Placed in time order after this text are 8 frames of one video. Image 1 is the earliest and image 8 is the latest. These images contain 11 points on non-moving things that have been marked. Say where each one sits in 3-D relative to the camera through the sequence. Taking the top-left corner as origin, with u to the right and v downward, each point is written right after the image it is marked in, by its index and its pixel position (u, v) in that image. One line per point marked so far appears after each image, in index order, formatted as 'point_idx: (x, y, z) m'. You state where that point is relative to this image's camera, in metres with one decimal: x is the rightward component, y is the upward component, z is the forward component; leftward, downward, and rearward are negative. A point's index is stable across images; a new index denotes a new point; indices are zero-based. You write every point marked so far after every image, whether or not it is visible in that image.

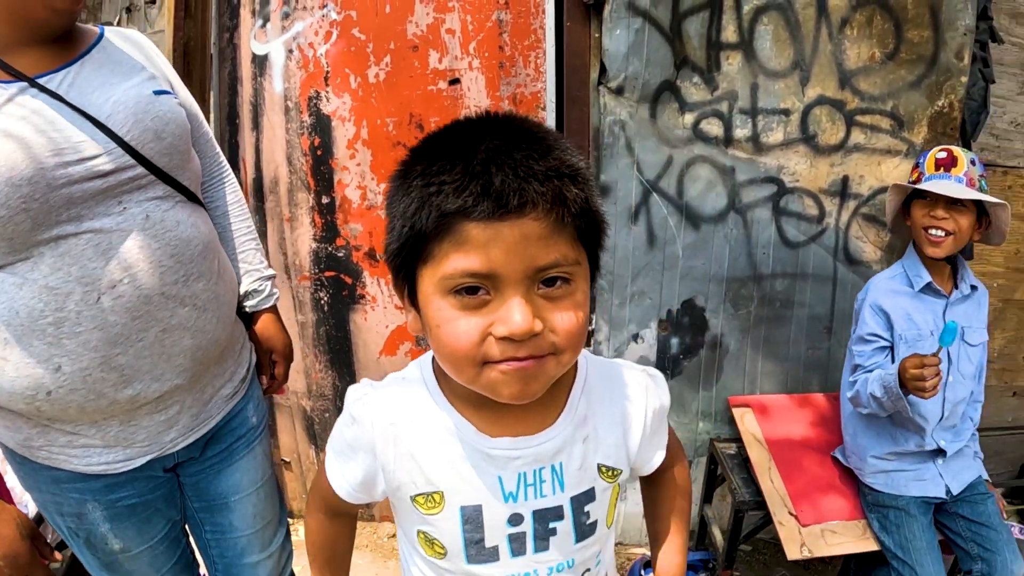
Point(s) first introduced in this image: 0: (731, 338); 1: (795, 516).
0: (+1.0, -0.2, +2.8) m
1: (+1.1, -0.9, +2.4) m
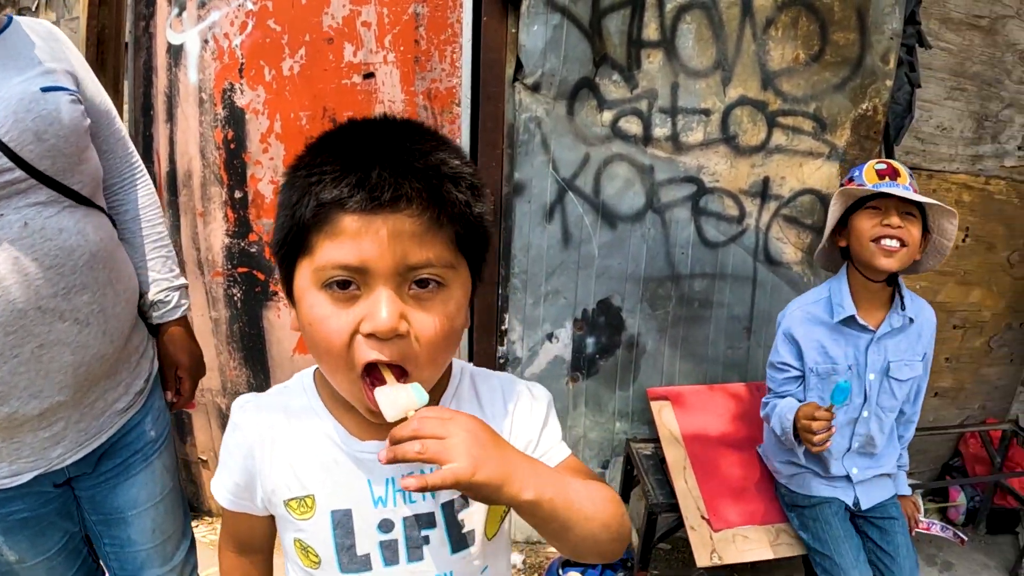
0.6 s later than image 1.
0: (+0.6, -0.2, +2.8) m
1: (+0.8, -0.9, +2.4) m
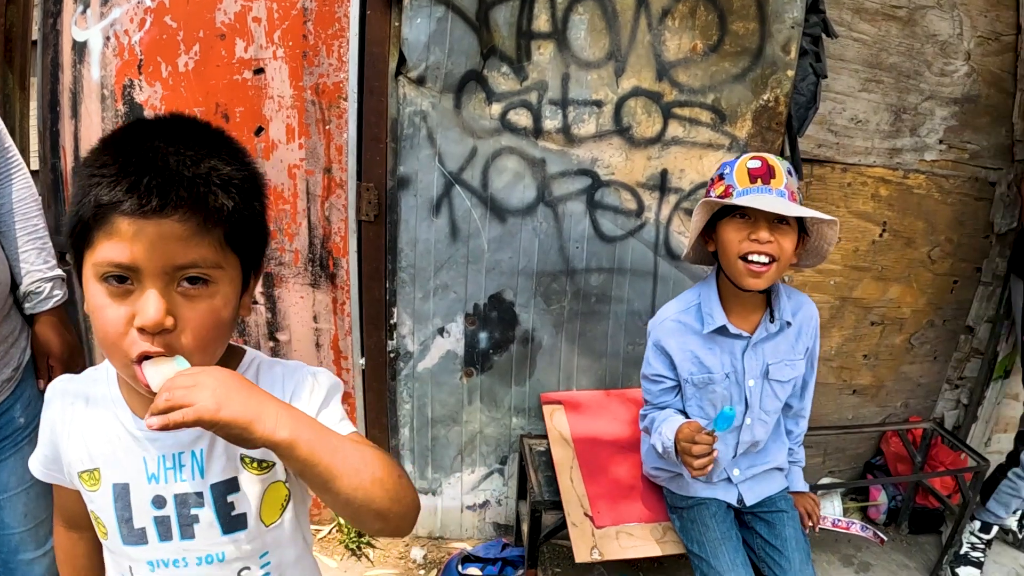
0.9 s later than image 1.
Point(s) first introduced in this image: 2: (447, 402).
0: (+0.1, -0.2, +2.8) m
1: (+0.3, -0.9, +2.4) m
2: (-0.3, -0.5, +2.8) m
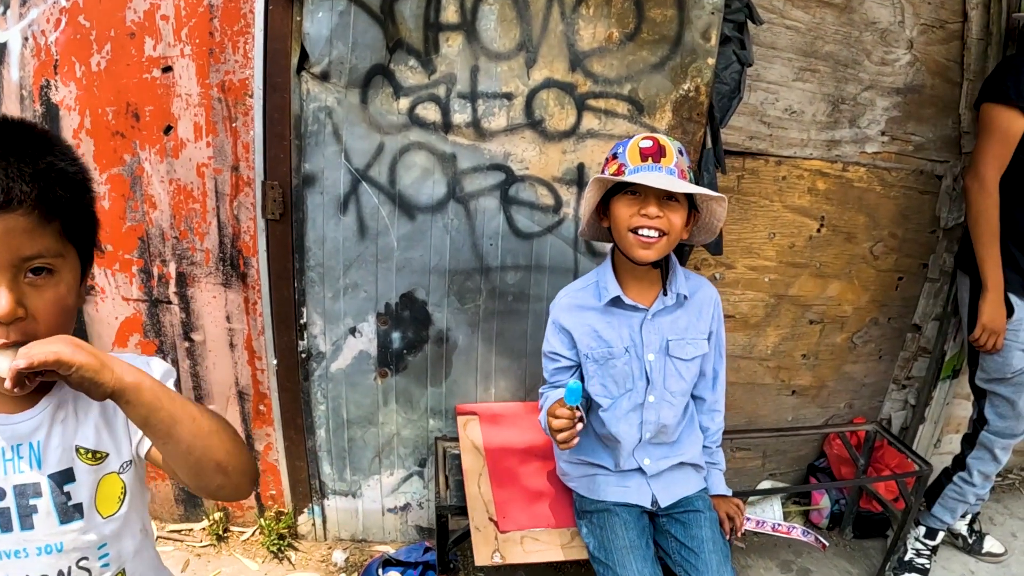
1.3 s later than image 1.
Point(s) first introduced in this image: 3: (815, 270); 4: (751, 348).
0: (-0.2, -0.2, +2.7) m
1: (-0.1, -0.9, +2.4) m
2: (-0.7, -0.5, +2.8) m
3: (+1.5, +0.1, +3.1) m
4: (+1.2, -0.3, +3.1) m
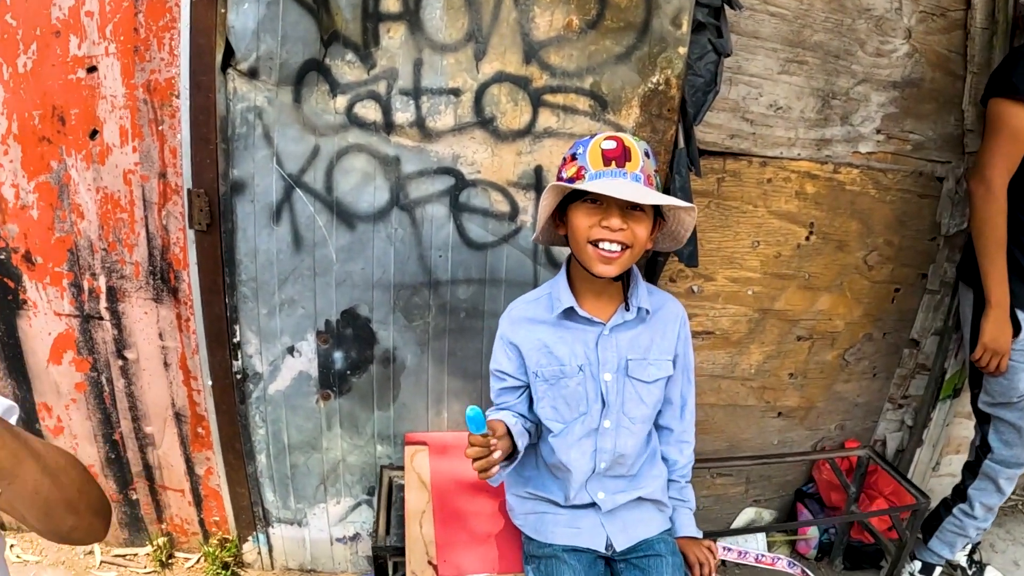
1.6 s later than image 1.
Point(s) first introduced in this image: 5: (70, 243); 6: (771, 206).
0: (-0.4, -0.3, +2.5) m
1: (-0.3, -0.9, +2.1) m
2: (-0.8, -0.6, +2.6) m
3: (+1.3, 0.0, +2.8) m
4: (+1.0, -0.4, +2.8) m
5: (-1.8, +0.2, +2.6) m
6: (+1.1, +0.3, +2.7) m
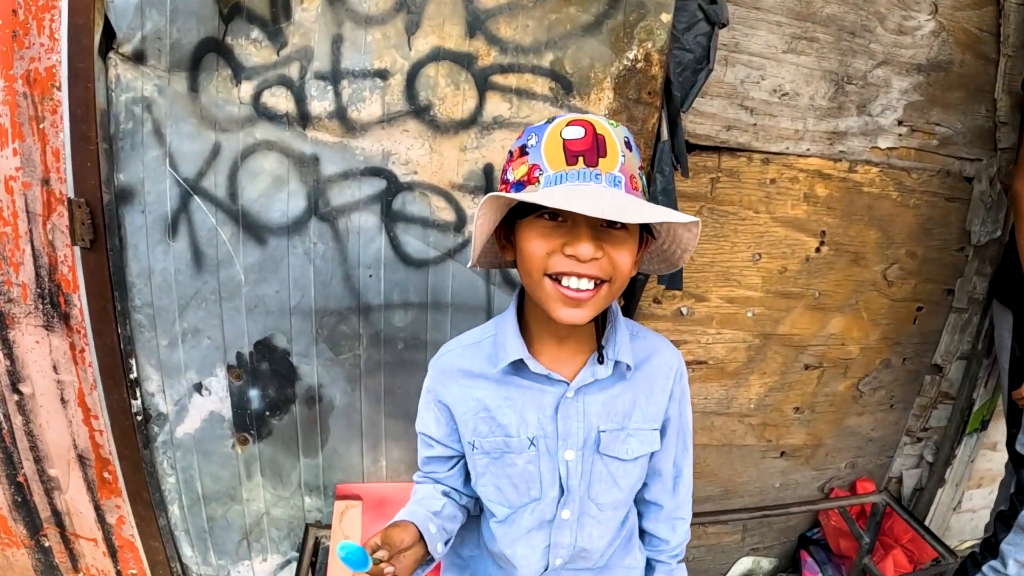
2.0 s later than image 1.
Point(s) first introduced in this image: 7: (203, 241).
0: (-0.6, -0.3, +2.1) m
1: (-0.4, -1.0, +1.7) m
2: (-1.0, -0.6, +2.2) m
3: (+1.1, 0.0, +2.4) m
4: (+0.8, -0.4, +2.4) m
5: (-2.0, +0.1, +2.1) m
6: (+0.9, +0.3, +2.2) m
7: (-1.0, +0.1, +1.9) m
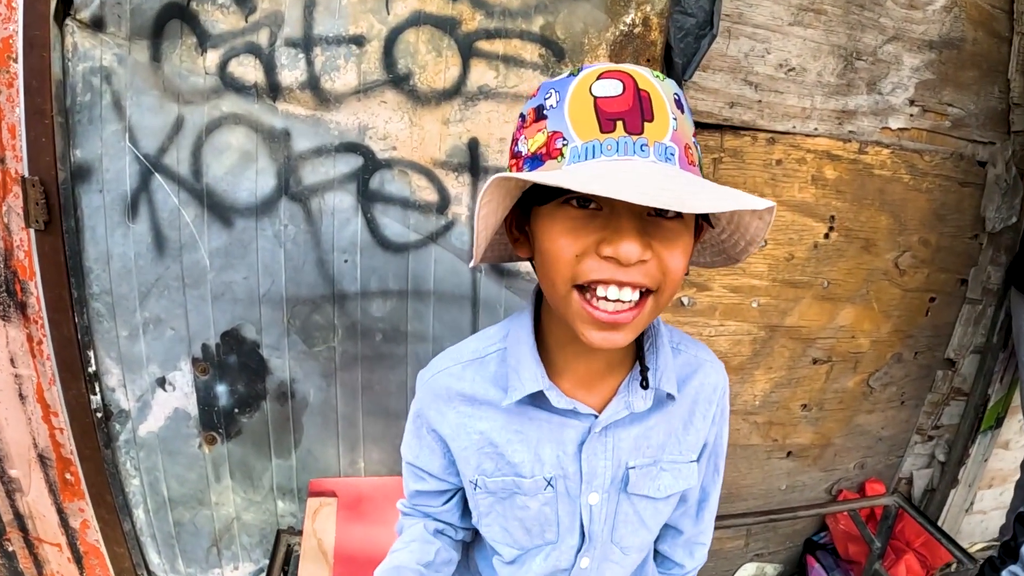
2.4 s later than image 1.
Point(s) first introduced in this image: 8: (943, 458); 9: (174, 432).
0: (-0.6, -0.3, +1.9) m
1: (-0.5, -1.0, +1.6) m
2: (-1.0, -0.6, +2.0) m
3: (+1.1, 0.0, +2.2) m
4: (+0.8, -0.4, +2.3) m
5: (-2.0, +0.1, +2.0) m
6: (+0.9, +0.3, +2.1) m
7: (-1.0, +0.2, +1.8) m
8: (+1.8, -0.7, +2.6) m
9: (-1.1, -0.5, +2.0) m
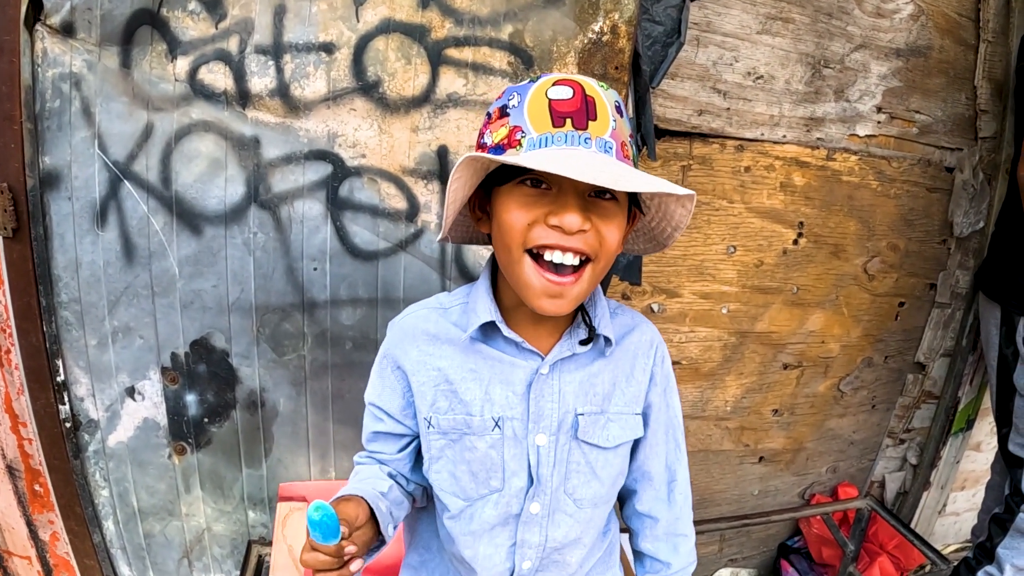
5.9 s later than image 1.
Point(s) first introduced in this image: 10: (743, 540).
0: (-0.7, -0.3, +1.9) m
1: (-0.5, -1.0, +1.6) m
2: (-1.1, -0.6, +2.0) m
3: (+1.0, 0.0, +2.3) m
4: (+0.7, -0.4, +2.3) m
5: (-2.1, +0.1, +1.9) m
6: (+0.8, +0.3, +2.1) m
7: (-1.1, +0.2, +1.8) m
8: (+1.7, -0.7, +2.6) m
9: (-1.1, -0.5, +1.9) m
10: (+0.9, -1.0, +2.5) m
